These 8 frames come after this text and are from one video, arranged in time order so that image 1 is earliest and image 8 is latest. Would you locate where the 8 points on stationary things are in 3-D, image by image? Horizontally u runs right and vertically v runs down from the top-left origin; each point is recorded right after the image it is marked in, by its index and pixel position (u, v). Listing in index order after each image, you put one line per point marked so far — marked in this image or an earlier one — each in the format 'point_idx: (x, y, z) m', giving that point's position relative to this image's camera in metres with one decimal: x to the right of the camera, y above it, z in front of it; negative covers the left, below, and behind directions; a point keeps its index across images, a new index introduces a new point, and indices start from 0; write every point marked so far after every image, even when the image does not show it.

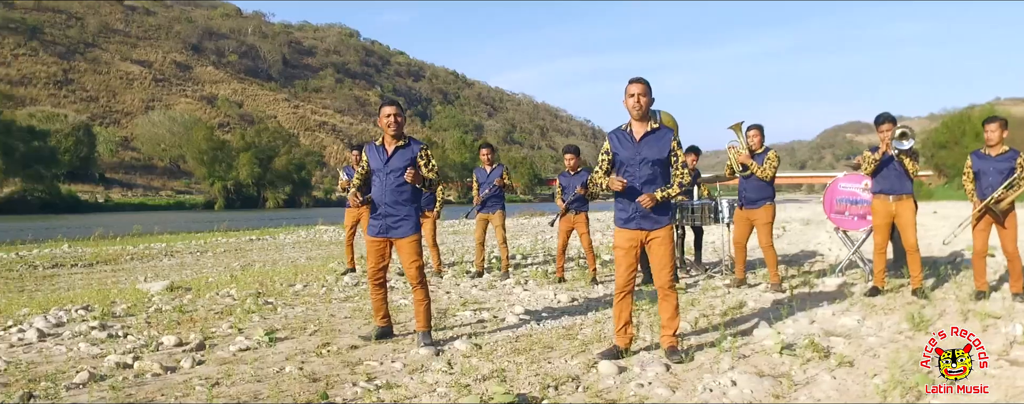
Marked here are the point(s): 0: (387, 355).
0: (-0.9, -1.1, +5.6) m
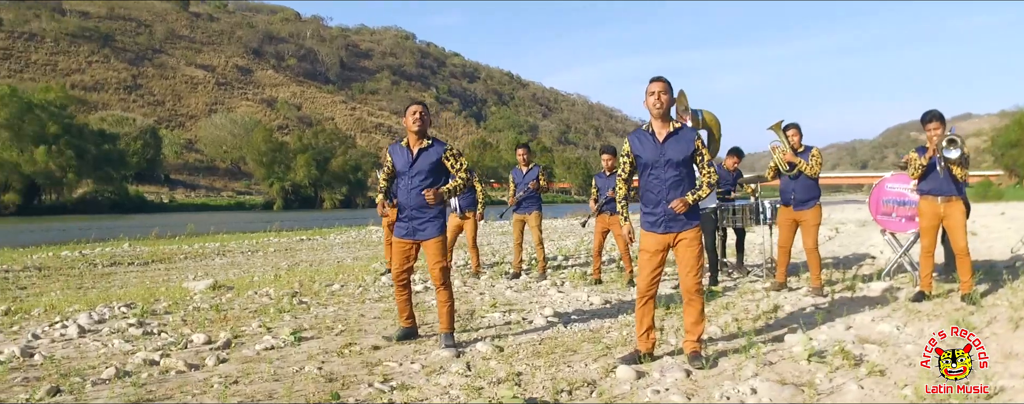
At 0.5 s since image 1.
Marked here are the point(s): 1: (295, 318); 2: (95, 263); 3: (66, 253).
0: (-0.8, -1.1, +5.6) m
1: (-2.0, -1.1, +7.2) m
2: (-9.2, -1.3, +17.1) m
3: (-10.8, -1.2, +18.9) m
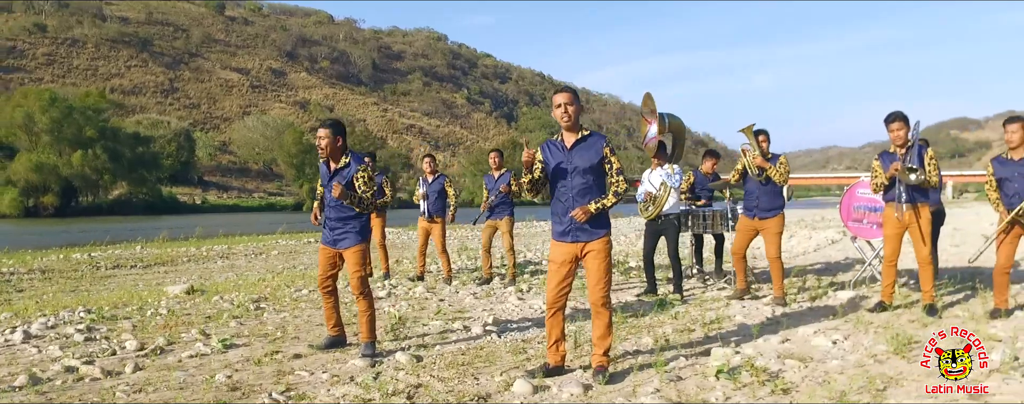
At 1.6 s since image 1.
0: (-1.4, -1.2, +5.6) m
1: (-2.5, -1.1, +7.2) m
2: (-9.3, -1.4, +17.4) m
3: (-10.8, -1.3, +19.3) m
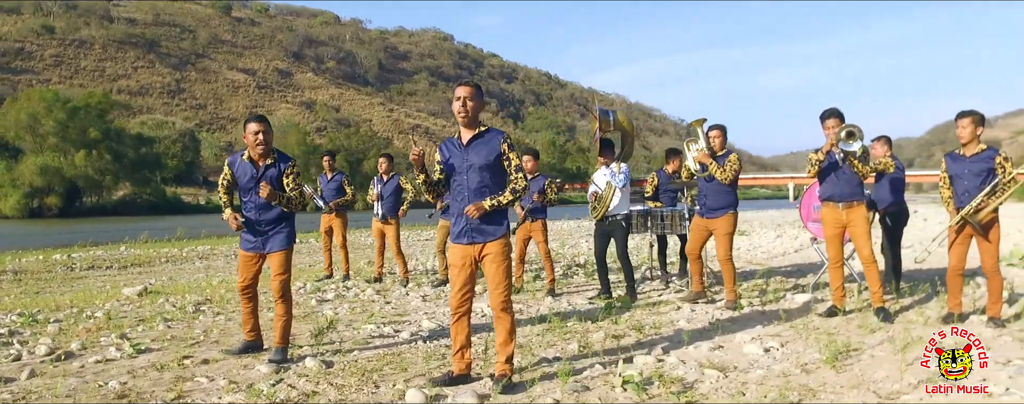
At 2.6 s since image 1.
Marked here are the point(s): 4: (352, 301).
0: (-2.0, -1.2, +5.3) m
1: (-3.1, -1.1, +7.0) m
2: (-9.8, -1.4, +17.3) m
3: (-11.2, -1.3, +19.1) m
4: (-1.8, -1.1, +8.6) m
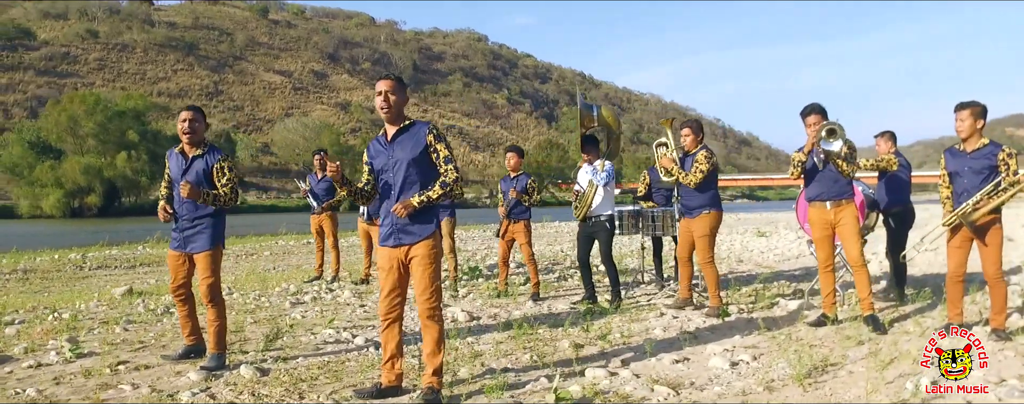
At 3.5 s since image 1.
0: (-2.3, -1.2, +5.0) m
1: (-3.4, -1.1, +6.7) m
2: (-9.5, -1.4, +17.3) m
3: (-10.9, -1.3, +19.2) m
4: (-2.0, -1.1, +8.2) m
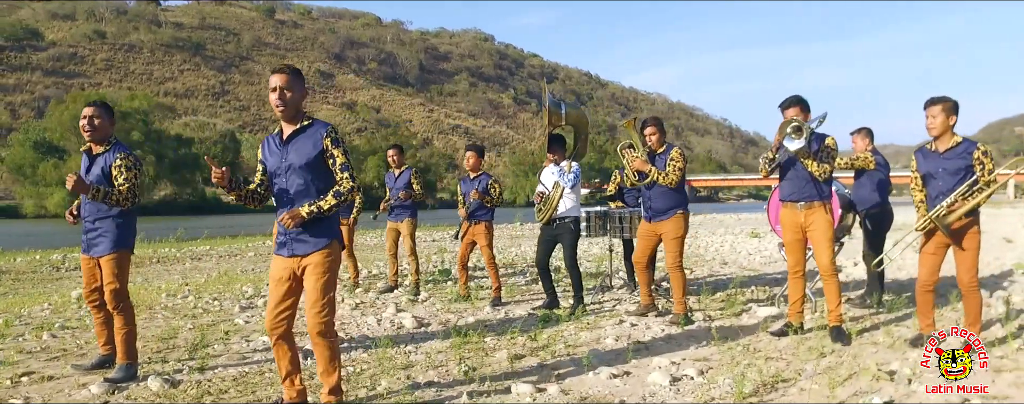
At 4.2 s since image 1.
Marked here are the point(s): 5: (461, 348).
0: (-2.7, -1.2, +4.7) m
1: (-3.8, -1.1, +6.4) m
2: (-9.9, -1.4, +17.0) m
3: (-11.2, -1.3, +19.0) m
4: (-2.4, -1.1, +7.9) m
5: (-0.4, -1.1, +5.7) m
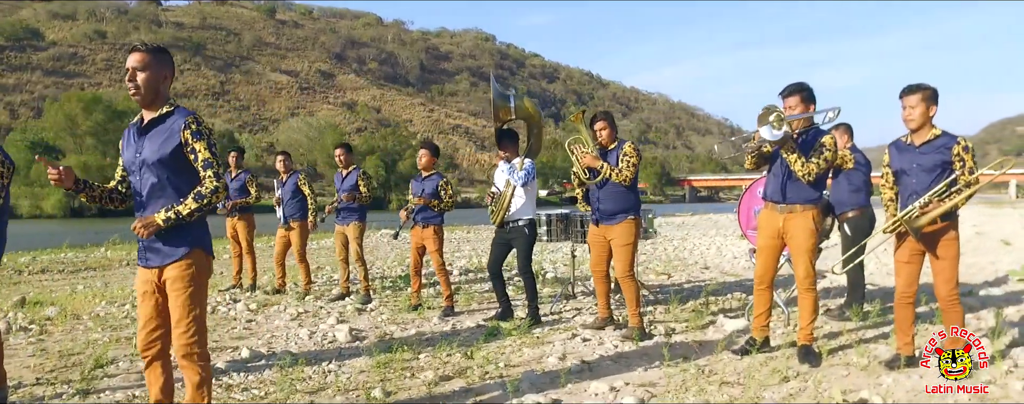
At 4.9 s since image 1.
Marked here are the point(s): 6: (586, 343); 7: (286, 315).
0: (-3.2, -1.2, +4.1) m
1: (-4.3, -1.1, +5.8) m
2: (-10.3, -1.4, +16.5) m
3: (-11.6, -1.3, +18.4) m
4: (-2.8, -1.1, +7.3) m
5: (-0.8, -1.1, +5.1) m
6: (+0.6, -1.0, +5.7) m
7: (-2.1, -1.1, +7.5) m
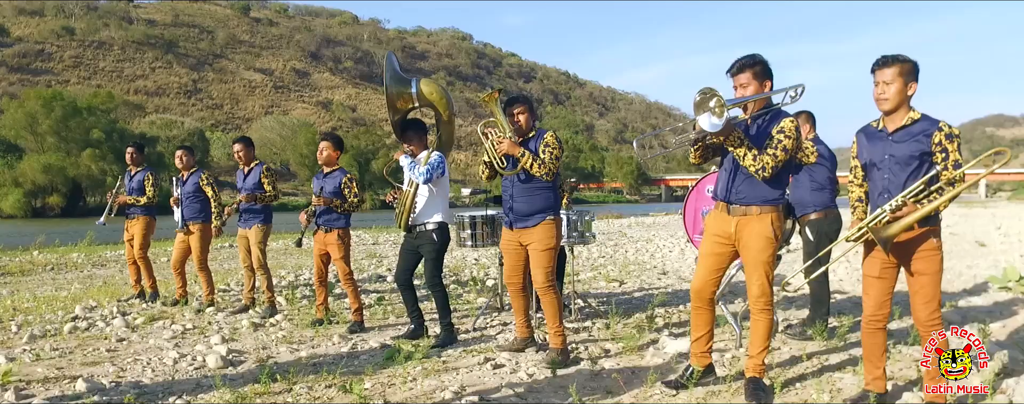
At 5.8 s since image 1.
0: (-3.8, -1.2, +3.0) m
1: (-4.9, -1.1, +4.7) m
2: (-11.2, -1.4, +15.2) m
3: (-12.6, -1.3, +17.1) m
4: (-3.5, -1.1, +6.2) m
5: (-1.4, -1.1, +4.1) m
6: (0.0, -1.0, +4.8) m
7: (-2.8, -1.1, +6.5) m
